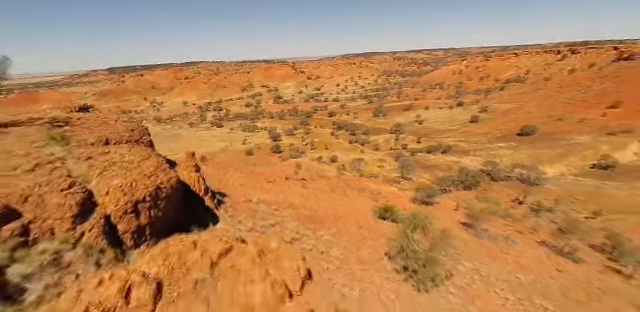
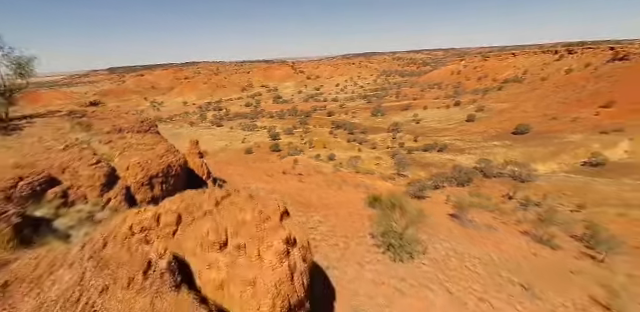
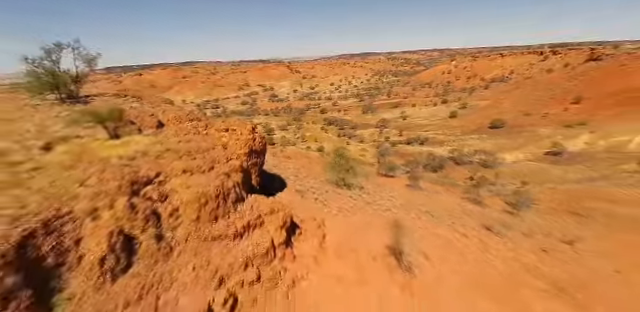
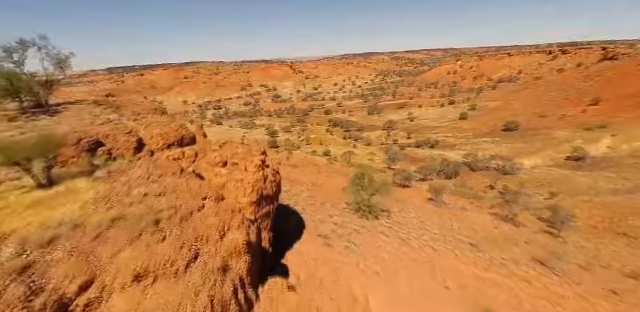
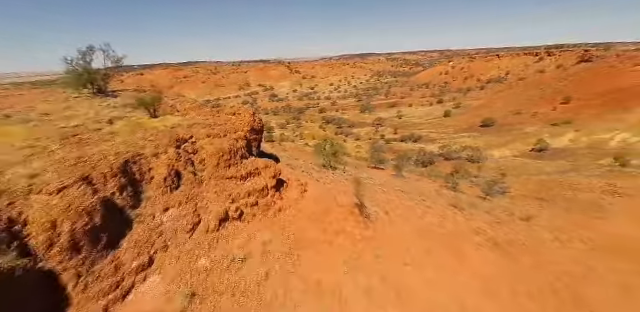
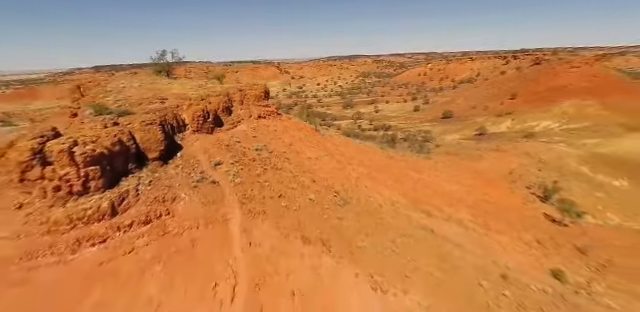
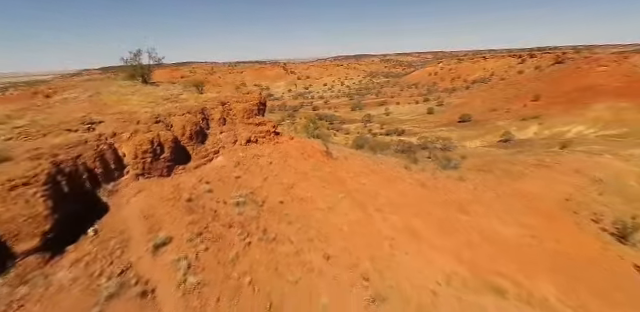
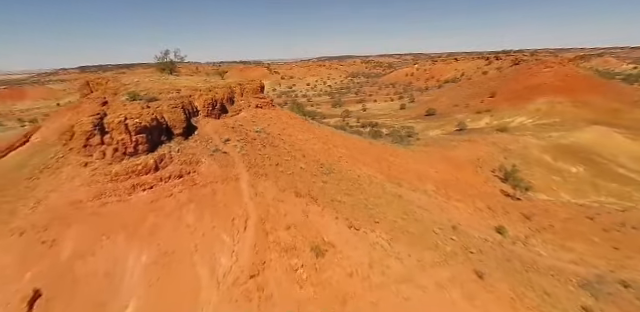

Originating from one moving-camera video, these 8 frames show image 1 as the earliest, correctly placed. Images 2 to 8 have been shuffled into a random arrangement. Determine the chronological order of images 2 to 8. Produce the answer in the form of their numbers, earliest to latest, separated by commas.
2, 4, 3, 5, 7, 6, 8
